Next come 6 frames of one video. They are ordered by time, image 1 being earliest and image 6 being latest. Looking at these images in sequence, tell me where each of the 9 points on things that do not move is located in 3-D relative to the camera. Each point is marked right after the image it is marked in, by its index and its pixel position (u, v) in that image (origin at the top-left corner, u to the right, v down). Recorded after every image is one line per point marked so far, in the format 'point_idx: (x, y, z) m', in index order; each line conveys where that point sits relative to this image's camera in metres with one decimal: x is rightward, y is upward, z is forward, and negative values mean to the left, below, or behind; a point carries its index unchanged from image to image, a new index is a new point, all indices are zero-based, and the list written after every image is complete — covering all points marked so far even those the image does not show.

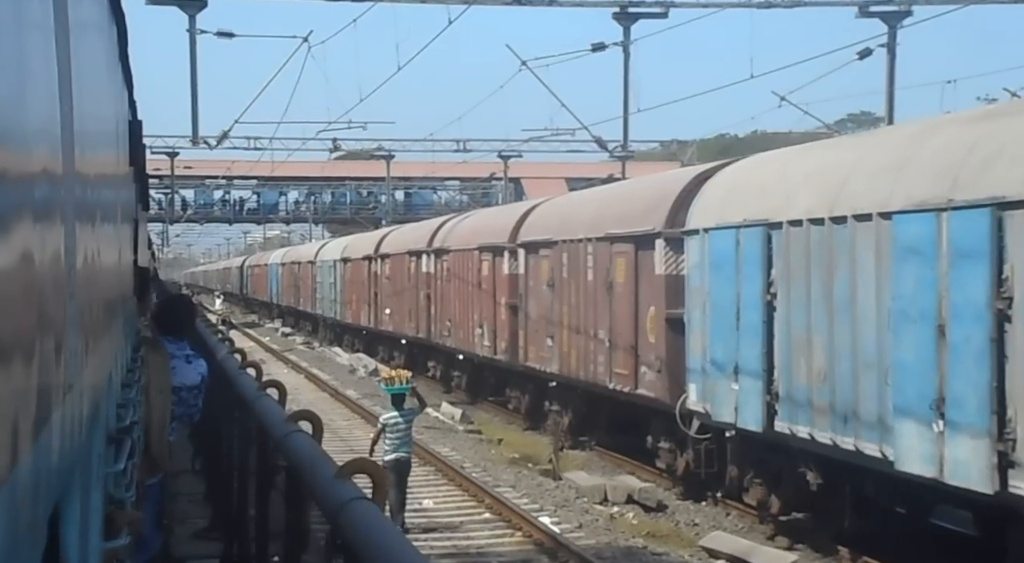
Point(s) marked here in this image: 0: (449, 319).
0: (-0.8, -0.5, +19.1) m
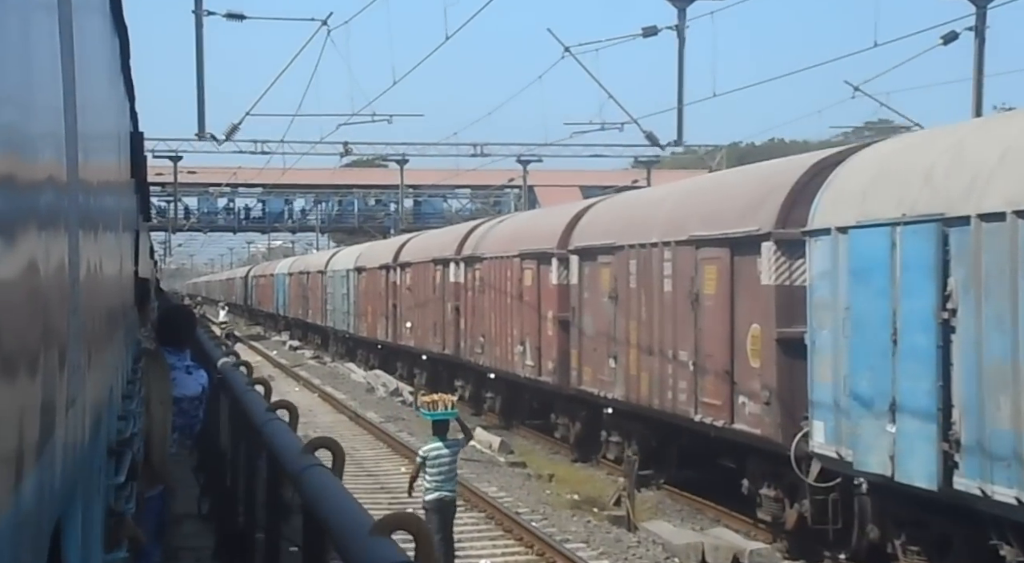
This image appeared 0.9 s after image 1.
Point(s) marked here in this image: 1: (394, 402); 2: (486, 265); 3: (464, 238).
0: (-0.3, -0.6, +17.3) m
1: (-1.6, -1.6, +19.9) m
2: (-0.3, +0.2, +17.2) m
3: (-0.6, +0.5, +18.8) m
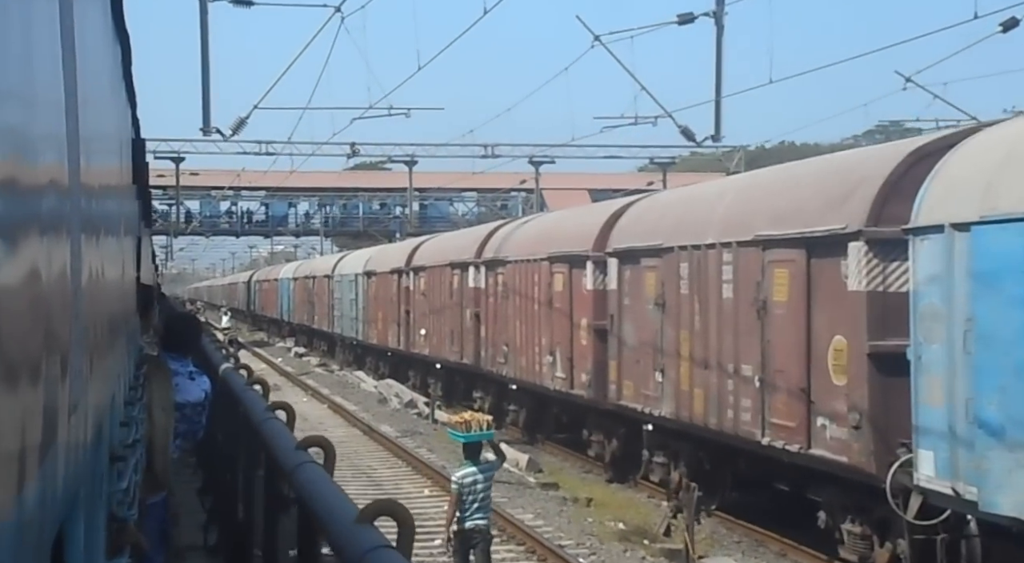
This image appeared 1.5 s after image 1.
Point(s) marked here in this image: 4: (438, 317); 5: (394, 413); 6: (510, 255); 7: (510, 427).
0: (0.0, -0.7, +16.2) m
1: (-1.3, -1.7, +18.8) m
2: (0.0, +0.1, +16.1) m
3: (-0.3, +0.5, +17.7) m
4: (-1.0, -0.5, +19.8) m
5: (-1.5, -1.7, +19.0) m
6: (-0.1, +0.3, +16.4) m
7: (0.0, -1.7, +17.0) m
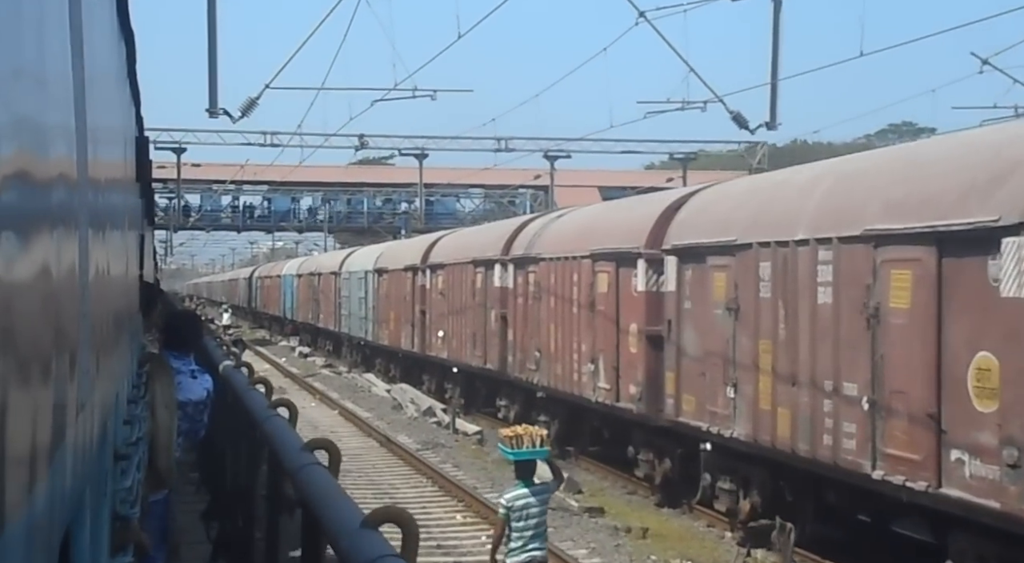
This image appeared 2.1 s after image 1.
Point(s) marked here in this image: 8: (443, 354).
0: (+0.3, -0.7, +14.8) m
1: (-1.0, -1.6, +17.4) m
2: (+0.3, +0.1, +14.8) m
3: (0.0, +0.5, +16.3) m
4: (-0.7, -0.4, +18.4) m
5: (-1.2, -1.6, +17.6) m
6: (+0.2, +0.3, +15.0) m
7: (+0.3, -1.7, +15.7) m
8: (-0.9, -0.9, +19.4) m
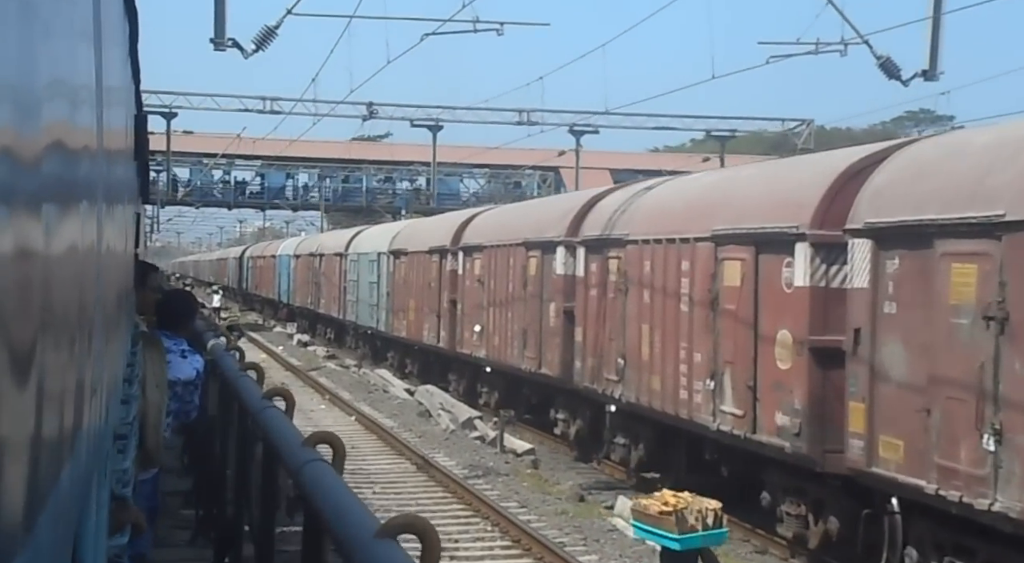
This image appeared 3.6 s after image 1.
0: (+0.9, -0.6, +11.8) m
1: (-0.5, -1.5, +14.4) m
2: (+0.9, +0.2, +11.7) m
3: (+0.6, +0.6, +13.3) m
4: (-0.1, -0.3, +15.4) m
5: (-0.6, -1.5, +14.6) m
6: (+0.8, +0.4, +12.0) m
7: (+0.8, -1.6, +12.7) m
8: (-0.4, -0.8, +16.4) m
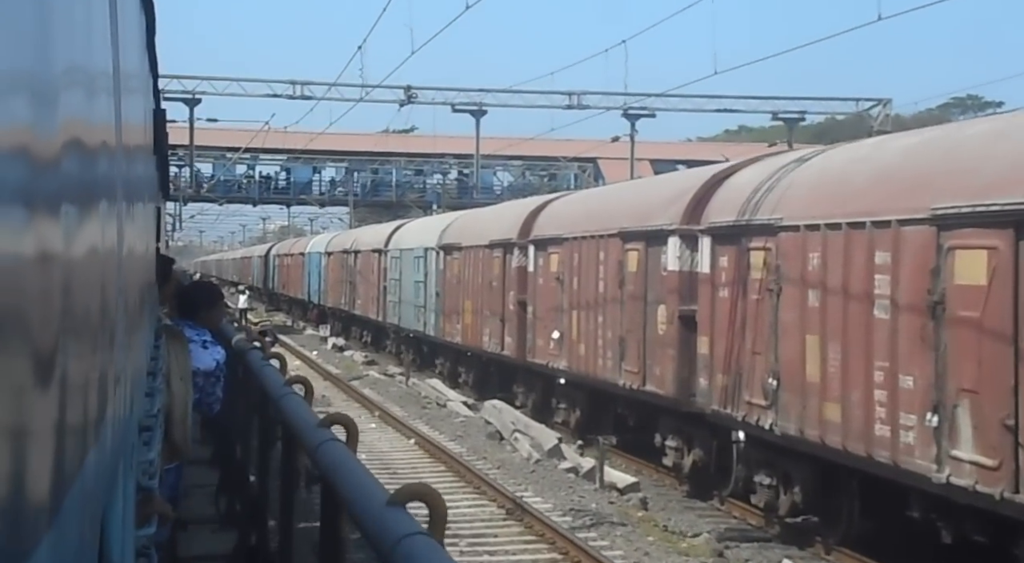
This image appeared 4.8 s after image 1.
0: (+1.6, -0.6, +9.2) m
1: (+0.3, -1.5, +11.8) m
2: (+1.6, +0.2, +9.1) m
3: (+1.3, +0.6, +10.7) m
4: (+0.7, -0.3, +12.8) m
5: (+0.1, -1.5, +12.0) m
6: (+1.6, +0.4, +9.4) m
7: (+1.6, -1.5, +10.1) m
8: (+0.4, -0.8, +13.9) m
